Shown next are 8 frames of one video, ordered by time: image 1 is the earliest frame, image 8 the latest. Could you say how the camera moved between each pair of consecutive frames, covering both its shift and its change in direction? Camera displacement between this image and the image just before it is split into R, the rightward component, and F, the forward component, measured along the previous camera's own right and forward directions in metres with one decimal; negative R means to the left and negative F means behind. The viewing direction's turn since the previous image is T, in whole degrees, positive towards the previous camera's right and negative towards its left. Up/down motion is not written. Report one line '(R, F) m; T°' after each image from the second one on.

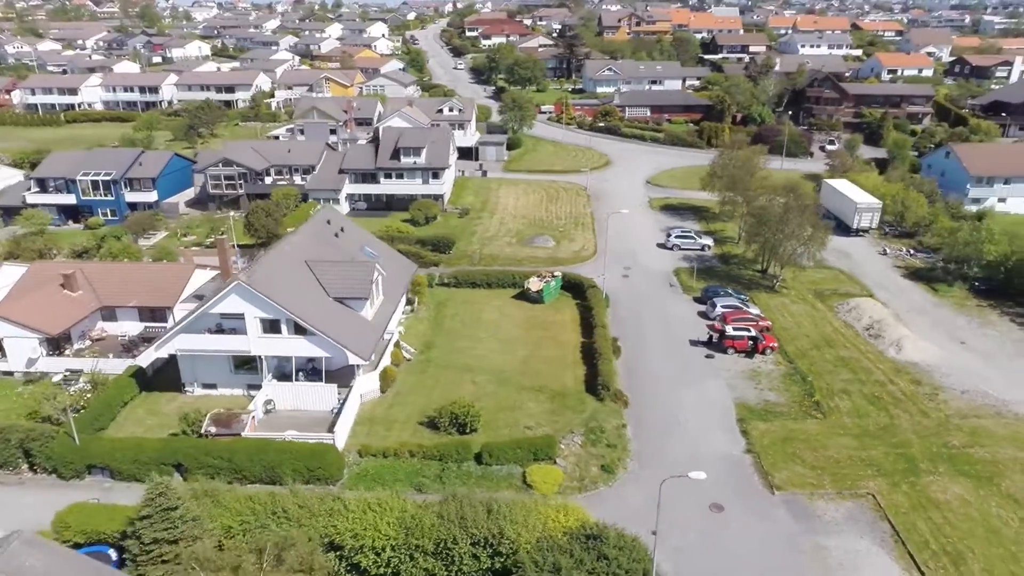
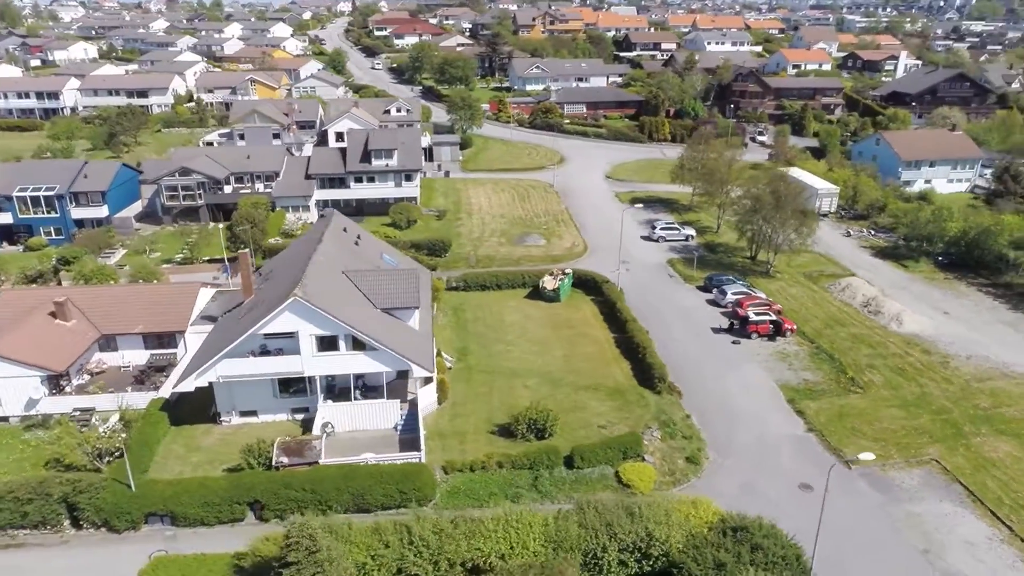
(-7.2, +1.2) m; +9°
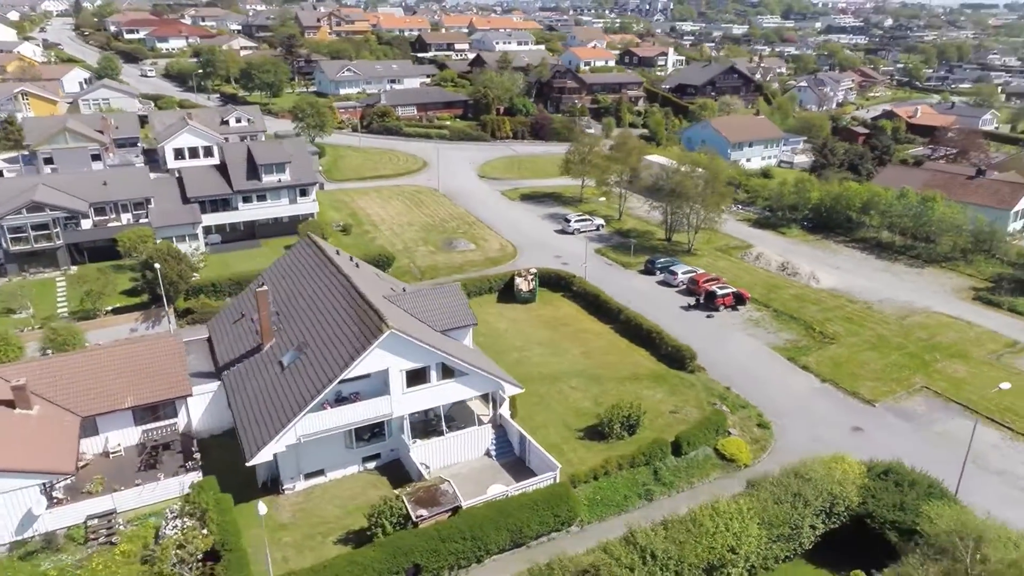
(-12.2, +3.1) m; +20°
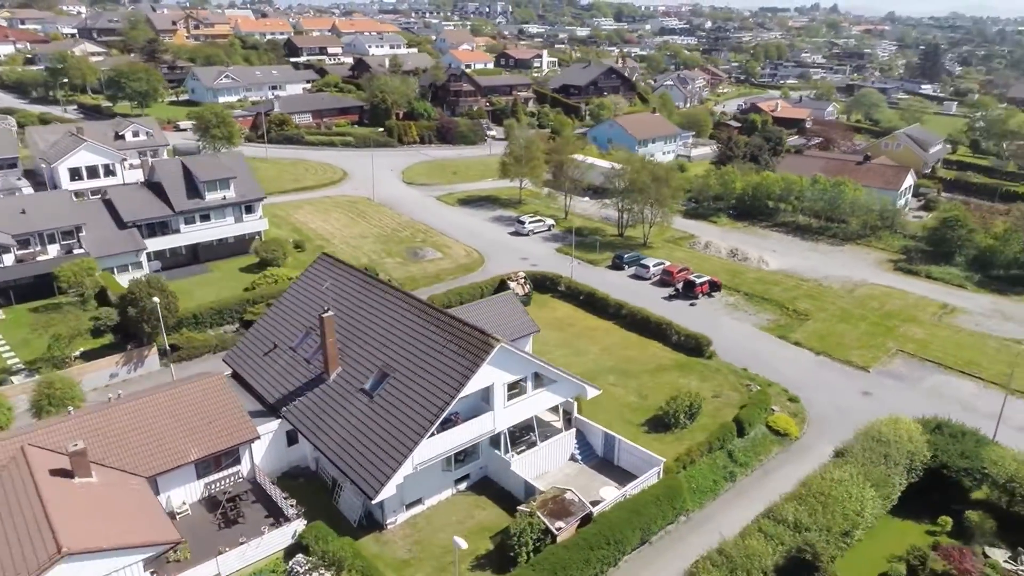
(-8.5, +1.0) m; +12°
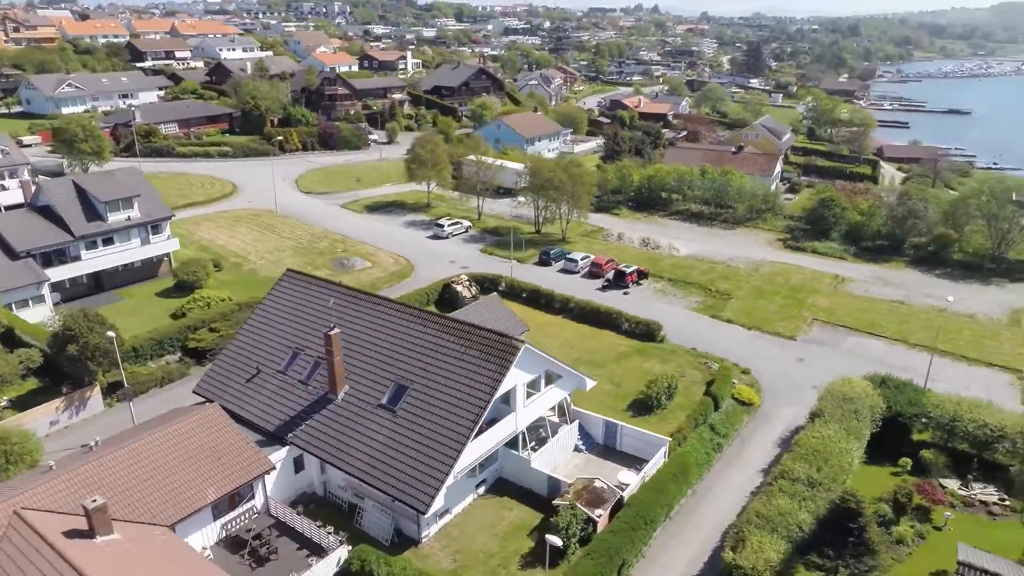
(-5.5, +0.2) m; +12°
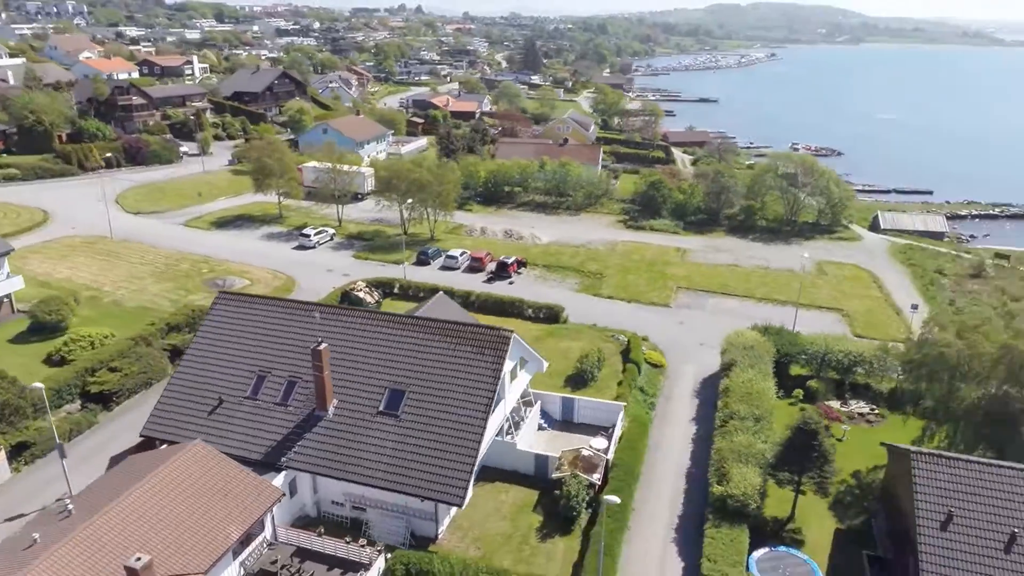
(-6.7, -0.5) m; +17°
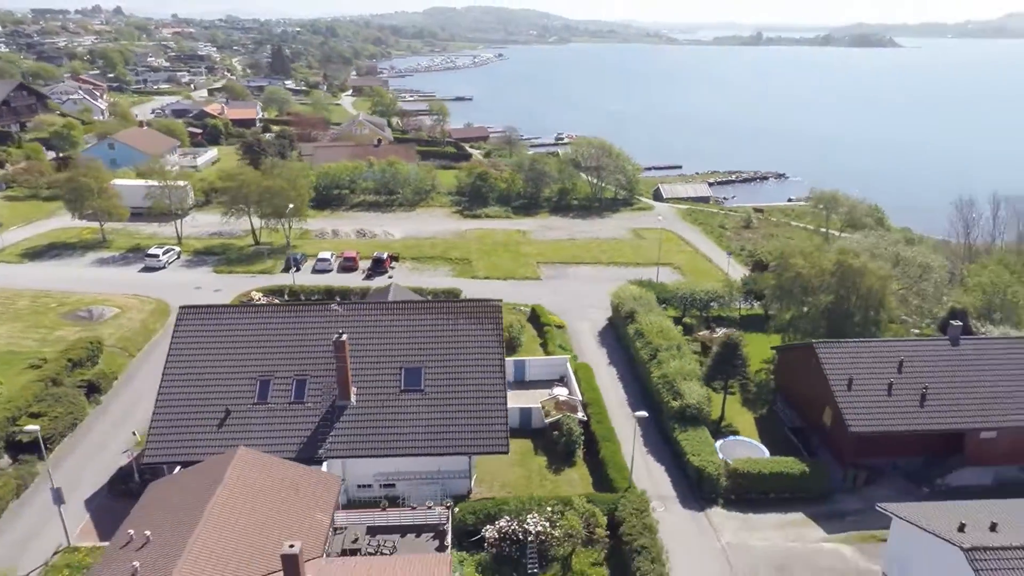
(-9.1, -1.7) m; +20°
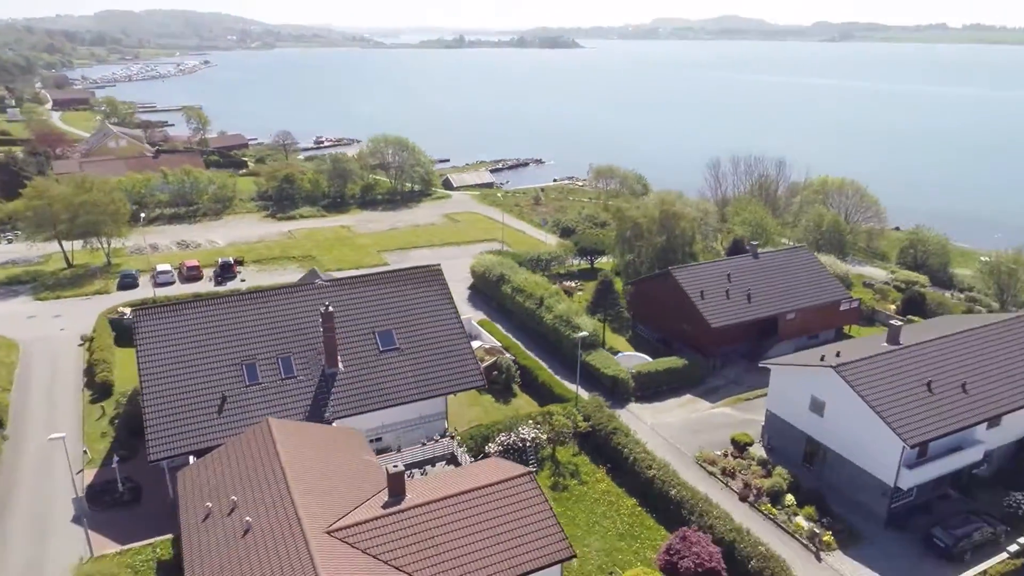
(-9.1, -3.1) m; +21°
